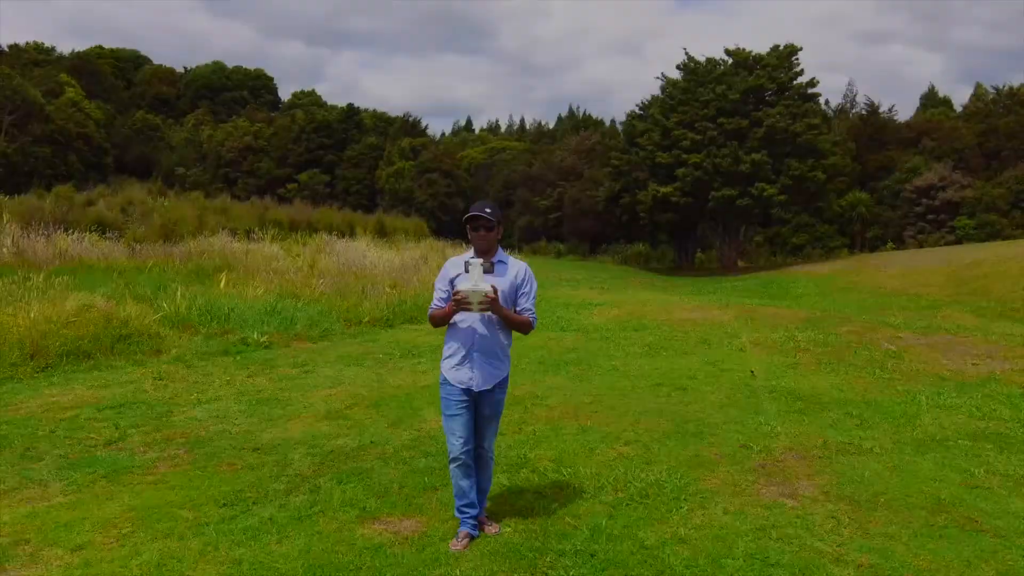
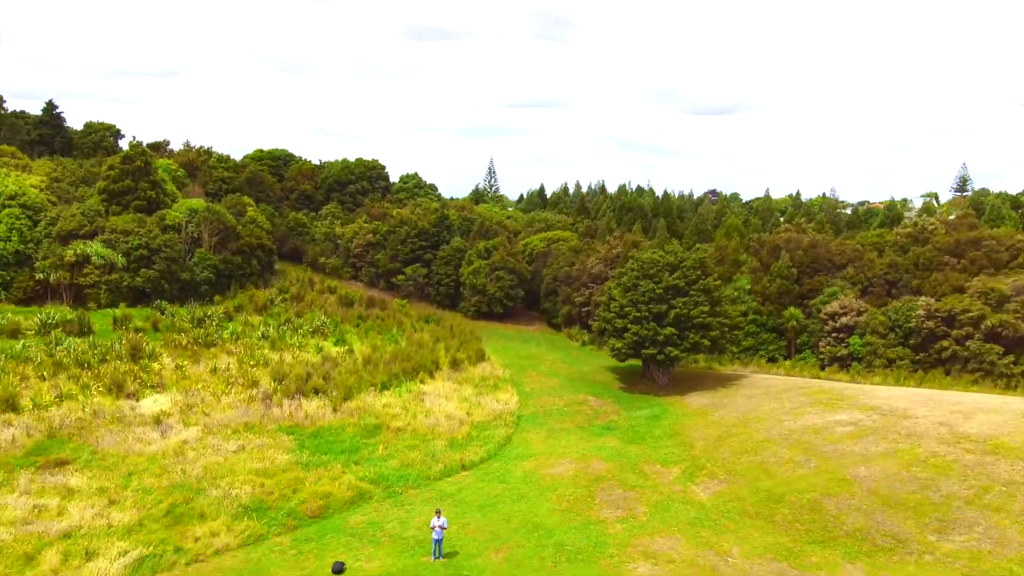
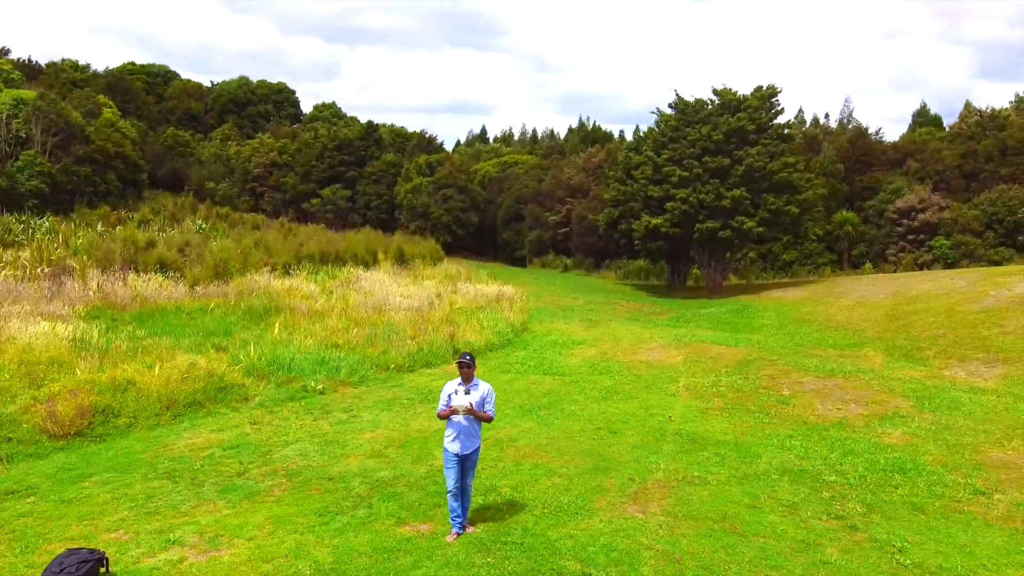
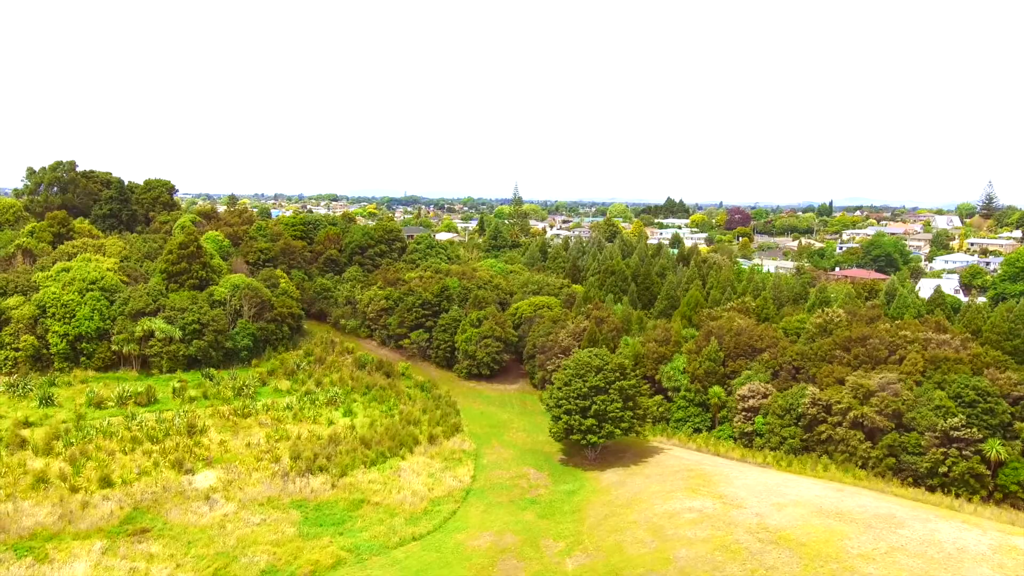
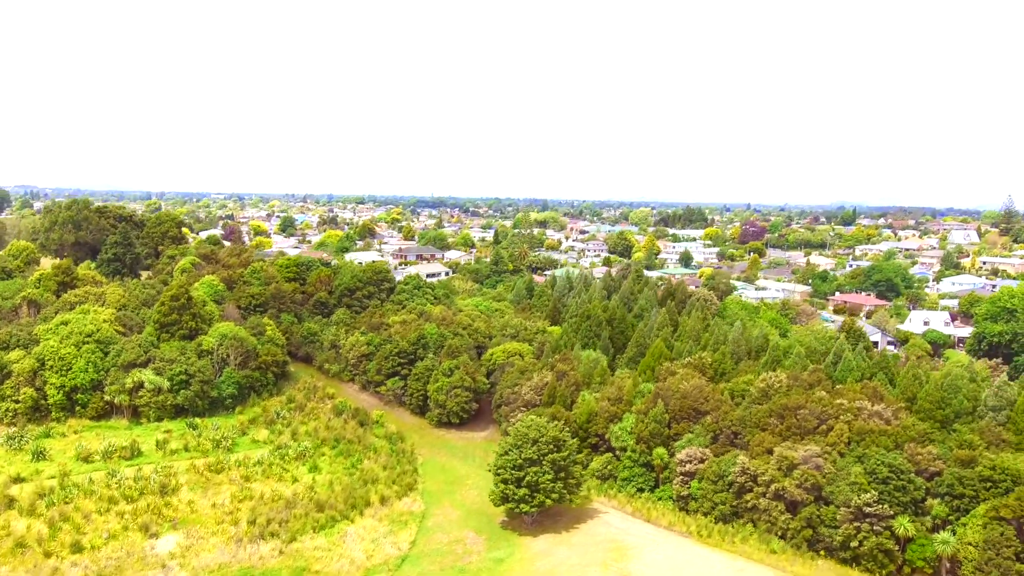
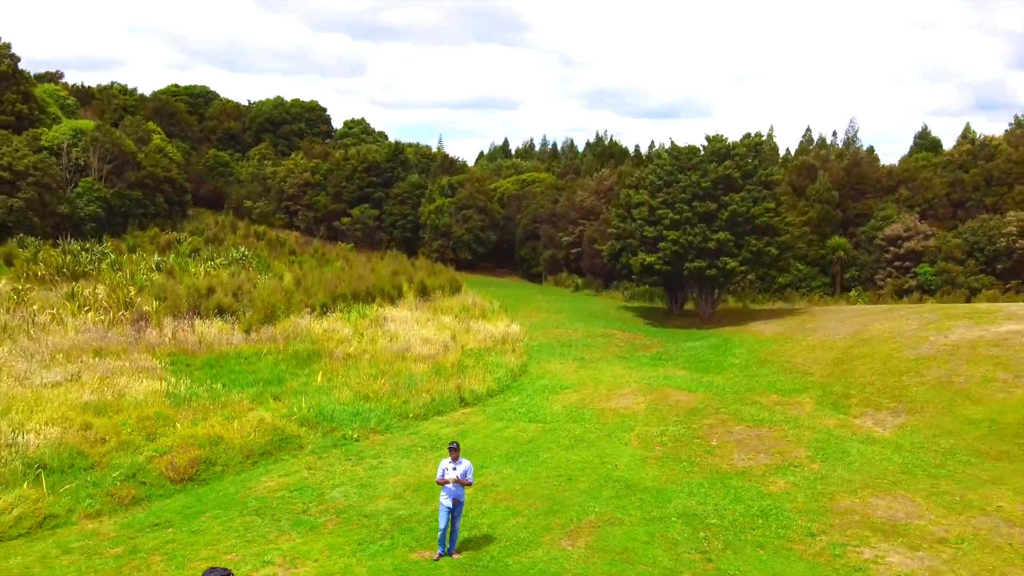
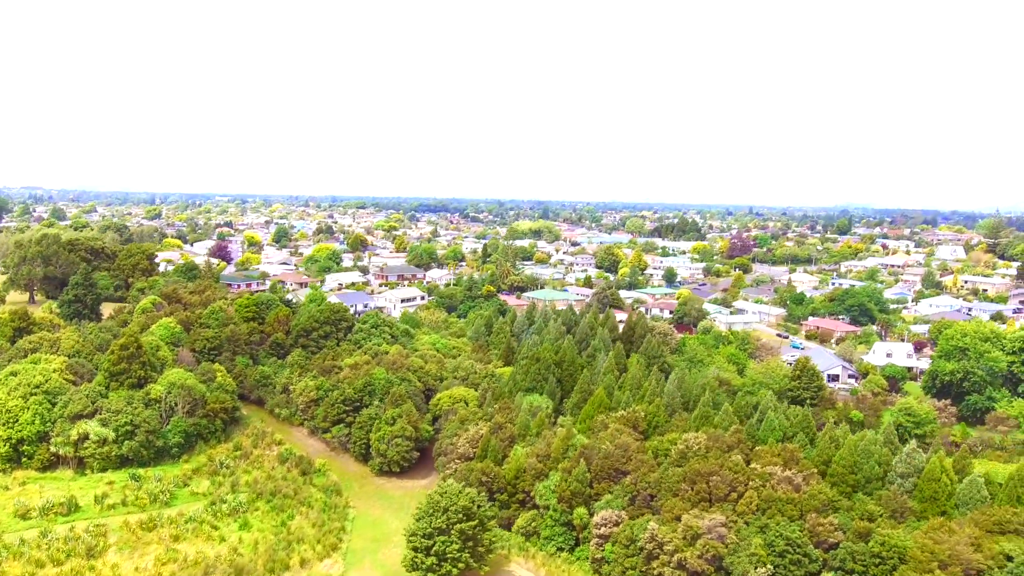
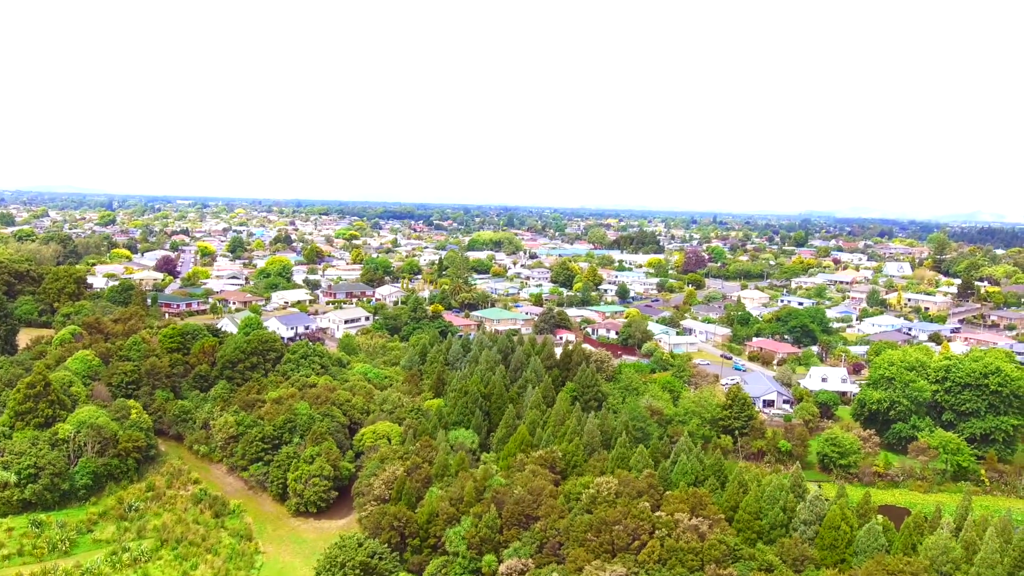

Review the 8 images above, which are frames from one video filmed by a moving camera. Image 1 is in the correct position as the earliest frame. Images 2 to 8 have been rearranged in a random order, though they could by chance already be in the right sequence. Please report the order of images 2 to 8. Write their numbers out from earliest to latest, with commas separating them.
3, 6, 2, 4, 5, 7, 8
